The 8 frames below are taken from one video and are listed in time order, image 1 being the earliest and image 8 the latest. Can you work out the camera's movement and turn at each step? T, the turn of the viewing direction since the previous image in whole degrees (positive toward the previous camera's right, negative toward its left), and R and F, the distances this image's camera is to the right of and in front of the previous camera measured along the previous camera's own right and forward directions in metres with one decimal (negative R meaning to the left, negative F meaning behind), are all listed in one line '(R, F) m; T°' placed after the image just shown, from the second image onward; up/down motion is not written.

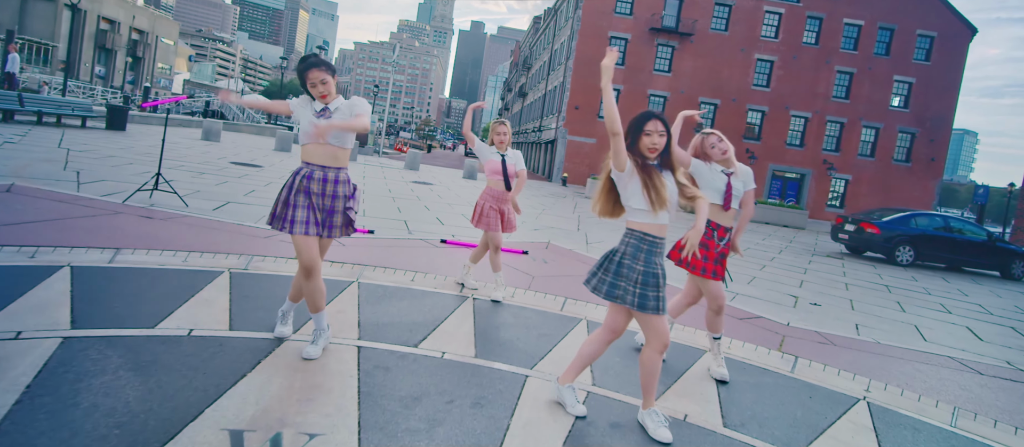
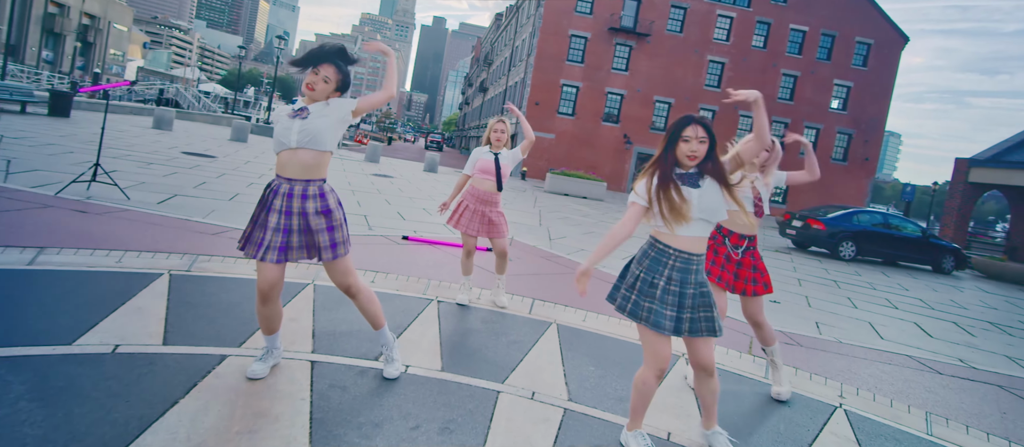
(+0.1, +0.3) m; +2°
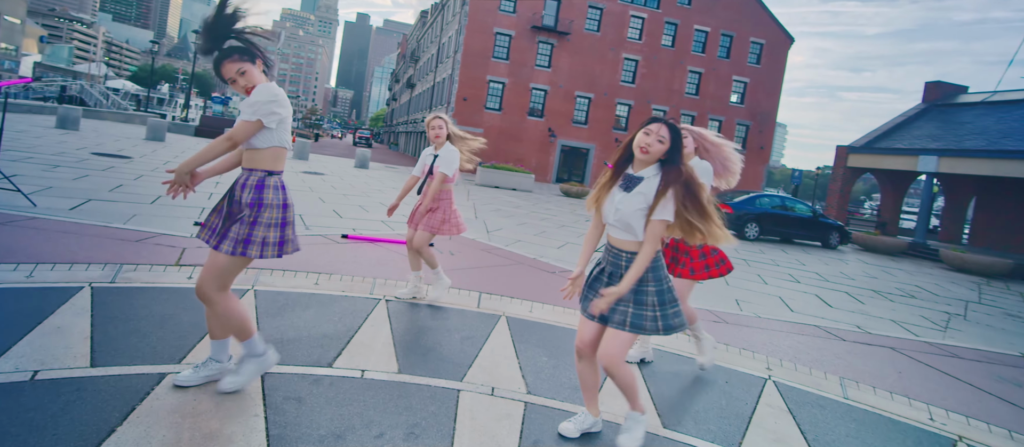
(-0.1, 0.0) m; +8°
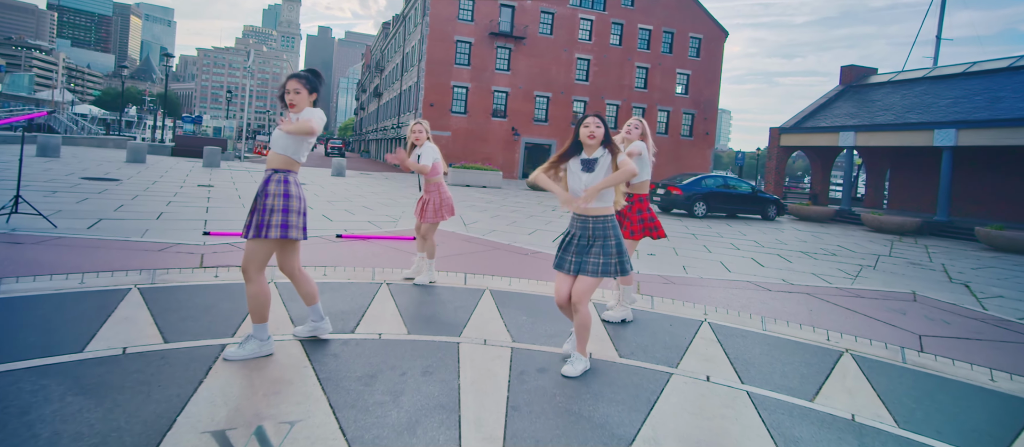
(-0.1, -0.8) m; +4°
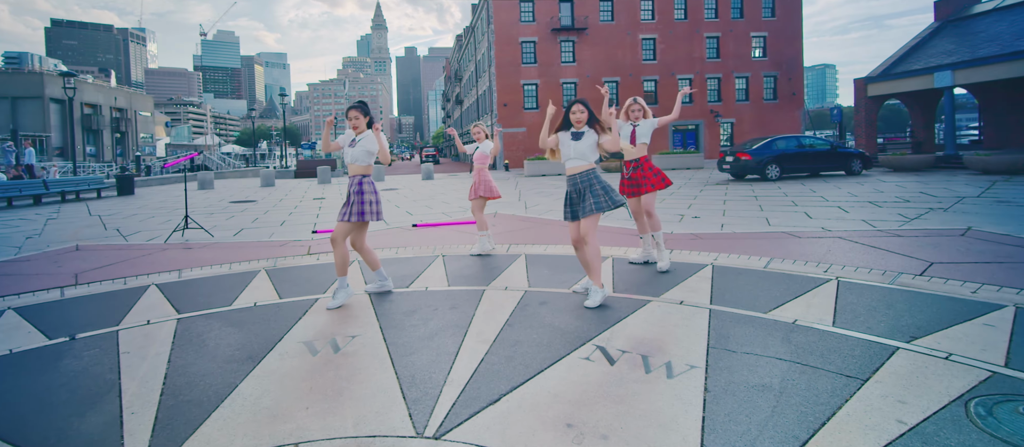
(+0.8, -0.9) m; -11°
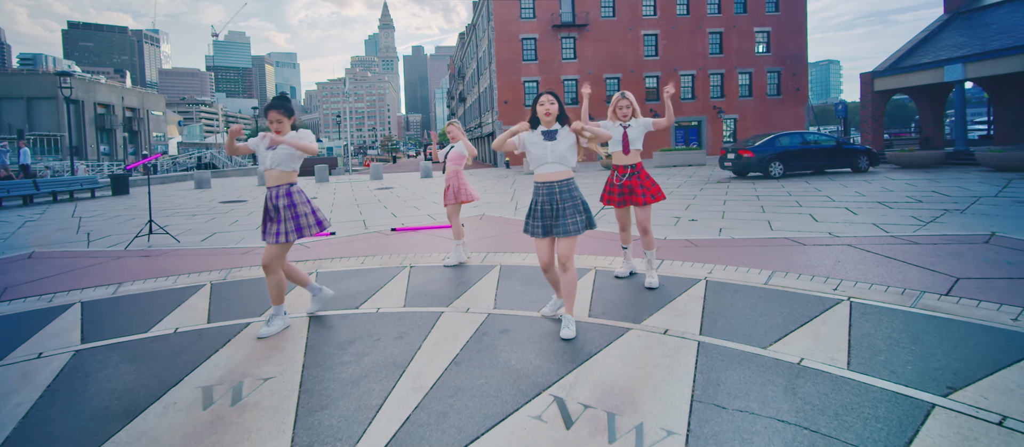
(+0.4, +0.6) m; 0°
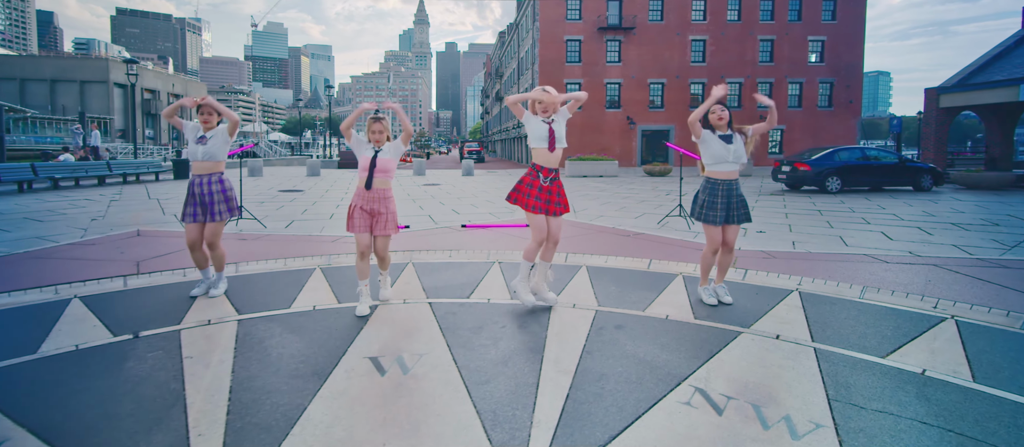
(-0.7, -0.3) m; -3°
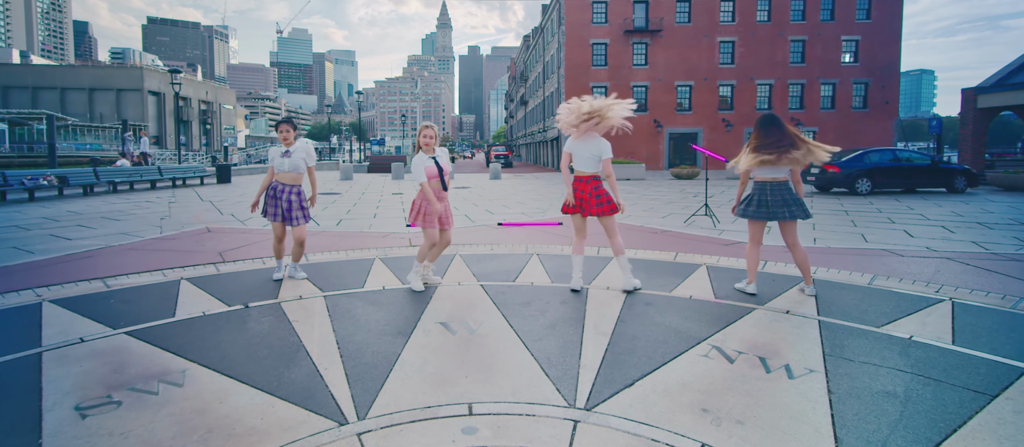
(-0.2, -0.7) m; -3°
